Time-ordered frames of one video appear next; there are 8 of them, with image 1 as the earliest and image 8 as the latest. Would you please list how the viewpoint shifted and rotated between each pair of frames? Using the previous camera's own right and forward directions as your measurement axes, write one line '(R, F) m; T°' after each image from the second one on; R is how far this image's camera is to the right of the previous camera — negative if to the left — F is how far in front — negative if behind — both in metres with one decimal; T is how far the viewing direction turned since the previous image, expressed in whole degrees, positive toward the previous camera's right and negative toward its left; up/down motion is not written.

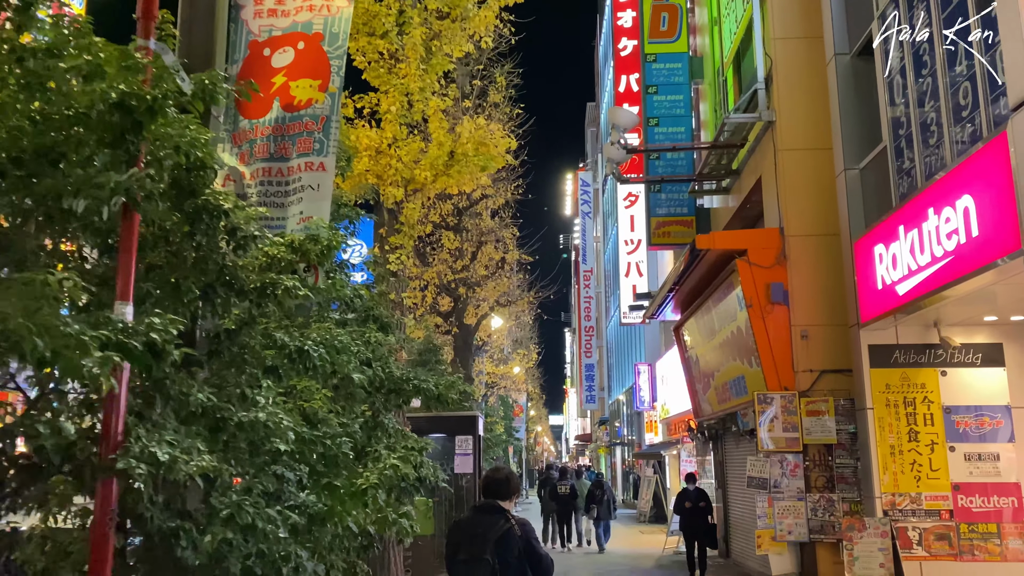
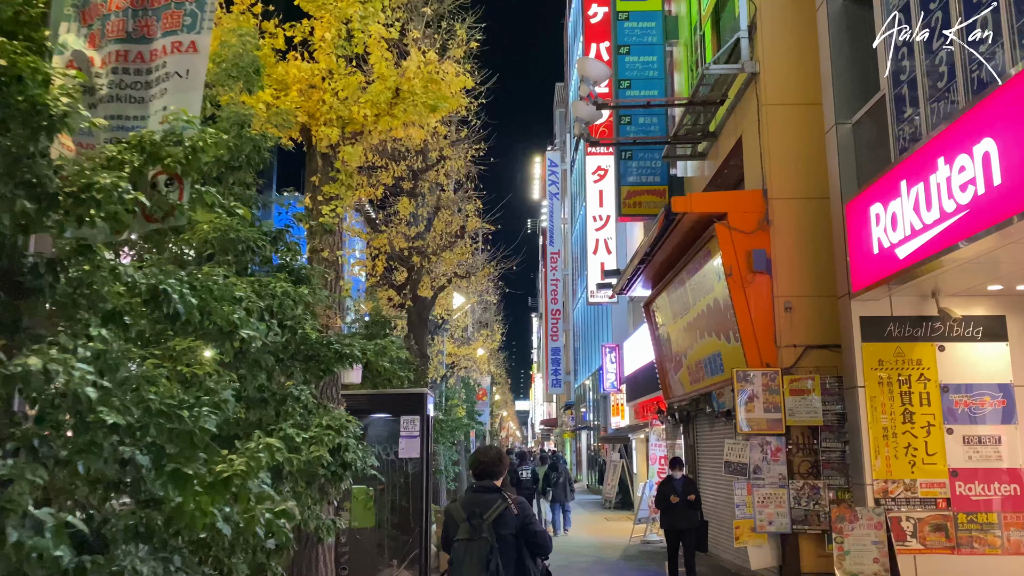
(+0.1, +1.0) m; +2°
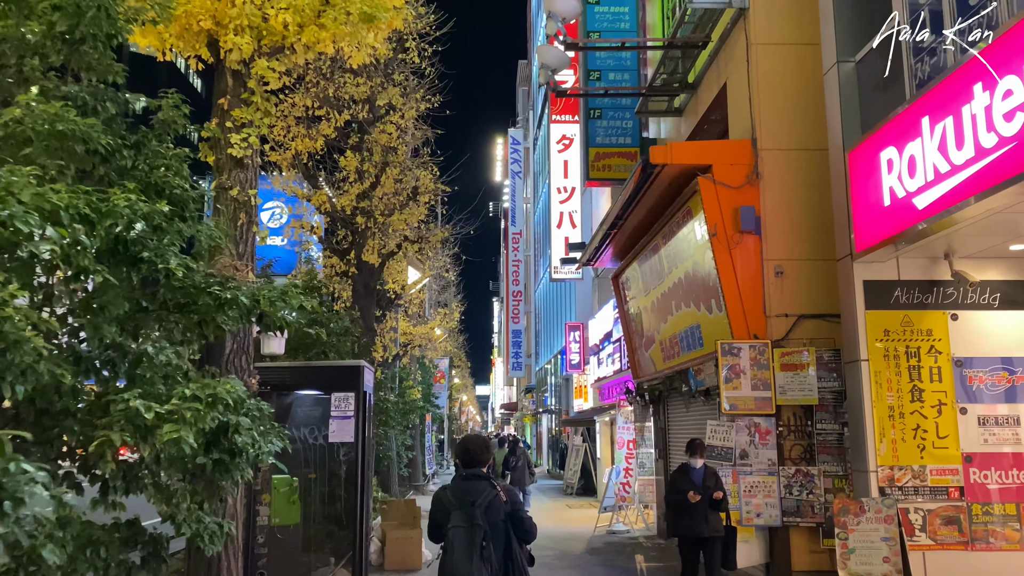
(+0.1, +1.1) m; +3°
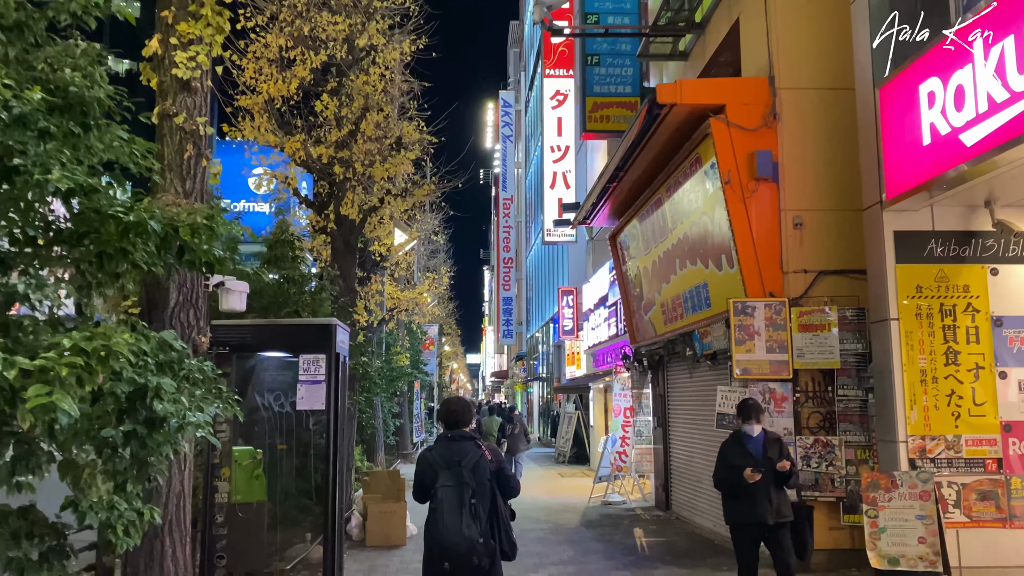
(0.0, +0.7) m; +1°
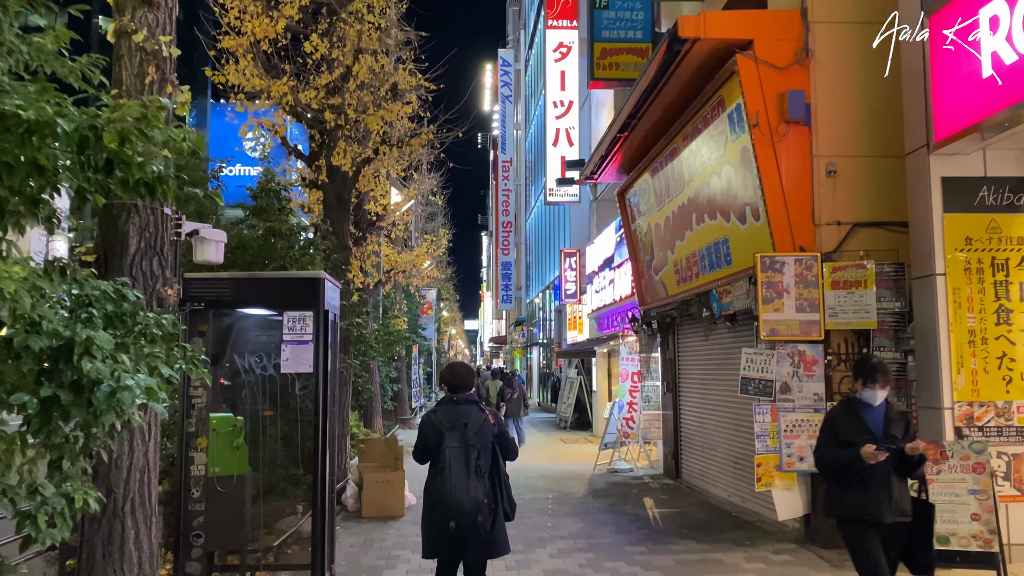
(-0.1, +0.6) m; 0°
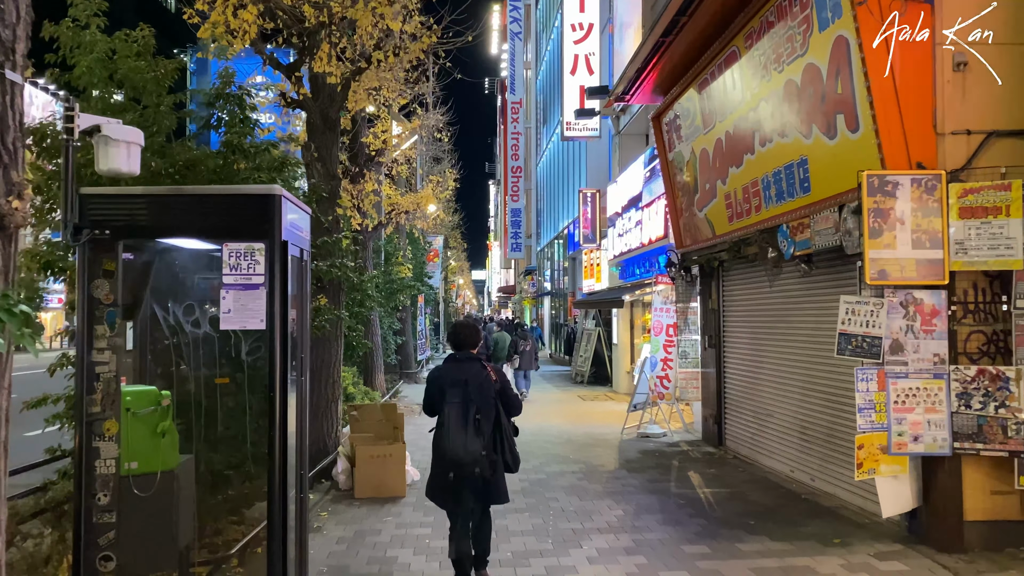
(-0.1, +1.5) m; -1°
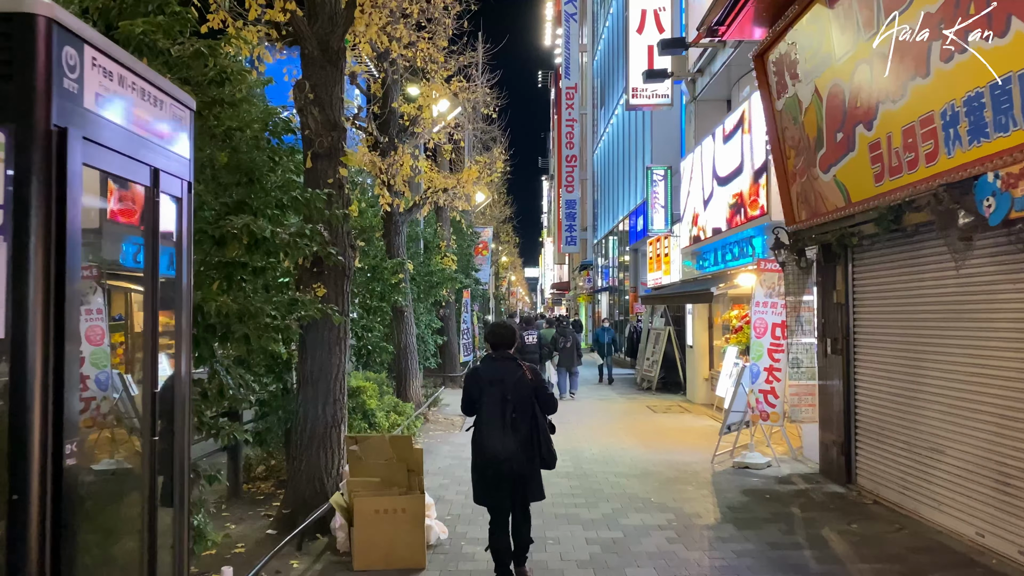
(-0.1, +2.0) m; -4°
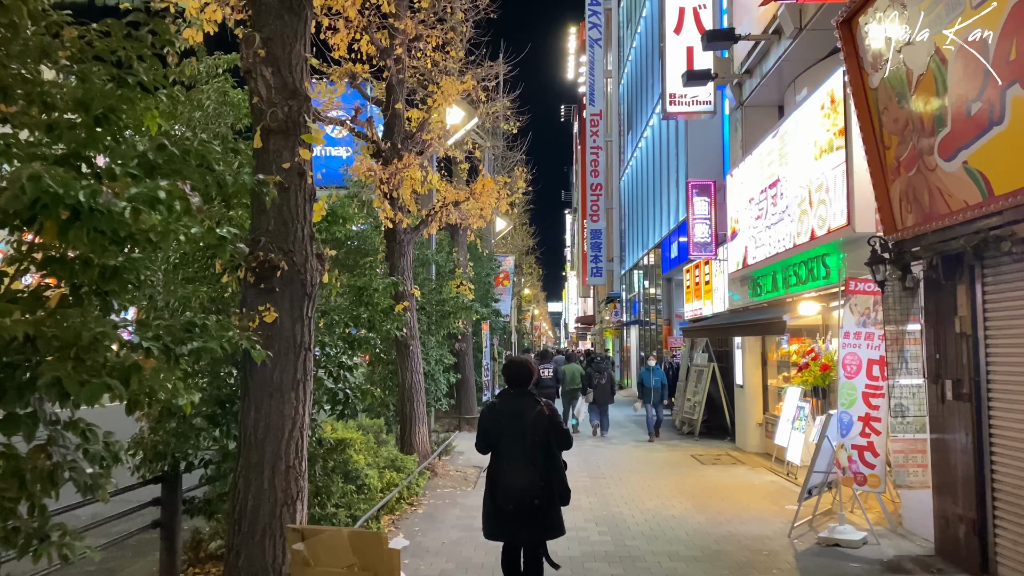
(0.0, +1.6) m; -2°
